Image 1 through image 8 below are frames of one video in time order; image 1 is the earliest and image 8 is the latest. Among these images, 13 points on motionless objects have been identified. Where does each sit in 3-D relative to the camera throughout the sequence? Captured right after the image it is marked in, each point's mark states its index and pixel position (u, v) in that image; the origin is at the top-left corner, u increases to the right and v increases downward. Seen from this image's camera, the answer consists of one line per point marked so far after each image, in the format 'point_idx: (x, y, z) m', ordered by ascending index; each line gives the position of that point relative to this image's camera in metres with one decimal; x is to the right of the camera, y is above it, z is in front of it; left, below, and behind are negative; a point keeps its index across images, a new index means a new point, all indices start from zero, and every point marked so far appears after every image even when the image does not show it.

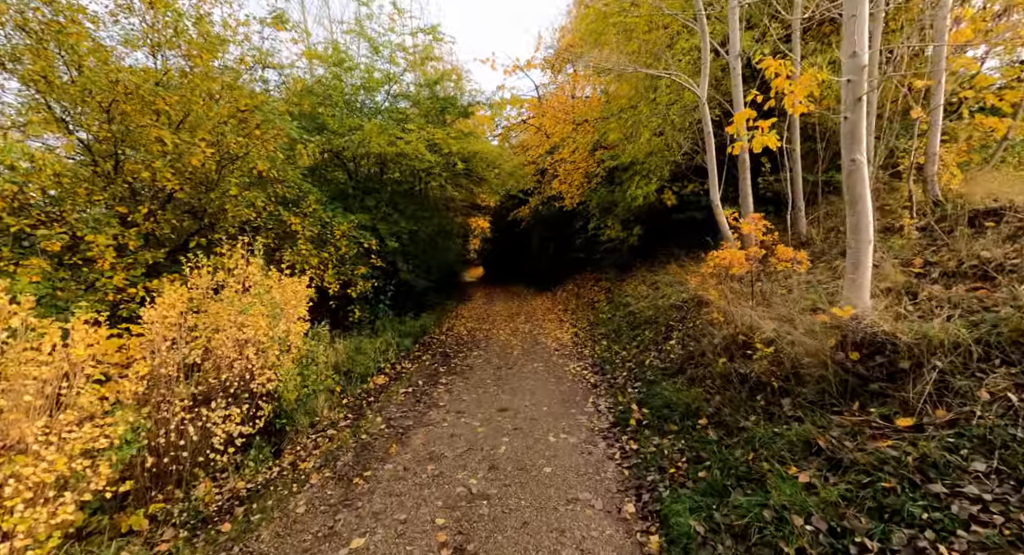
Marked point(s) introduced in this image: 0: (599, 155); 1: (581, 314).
0: (+3.1, +4.4, +17.8) m
1: (+2.1, -1.1, +14.7) m
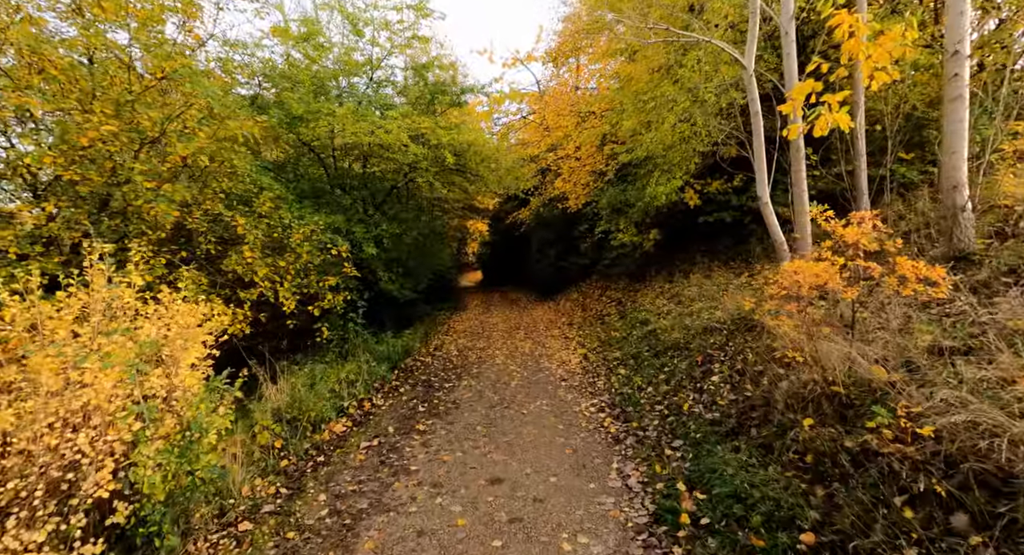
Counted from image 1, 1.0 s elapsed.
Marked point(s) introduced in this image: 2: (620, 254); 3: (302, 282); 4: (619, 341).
0: (+3.1, +4.1, +16.1) m
1: (+2.0, -1.4, +12.9) m
2: (+3.6, +0.7, +15.6) m
3: (-3.8, -0.1, +8.7) m
4: (+2.3, -1.3, +10.3) m
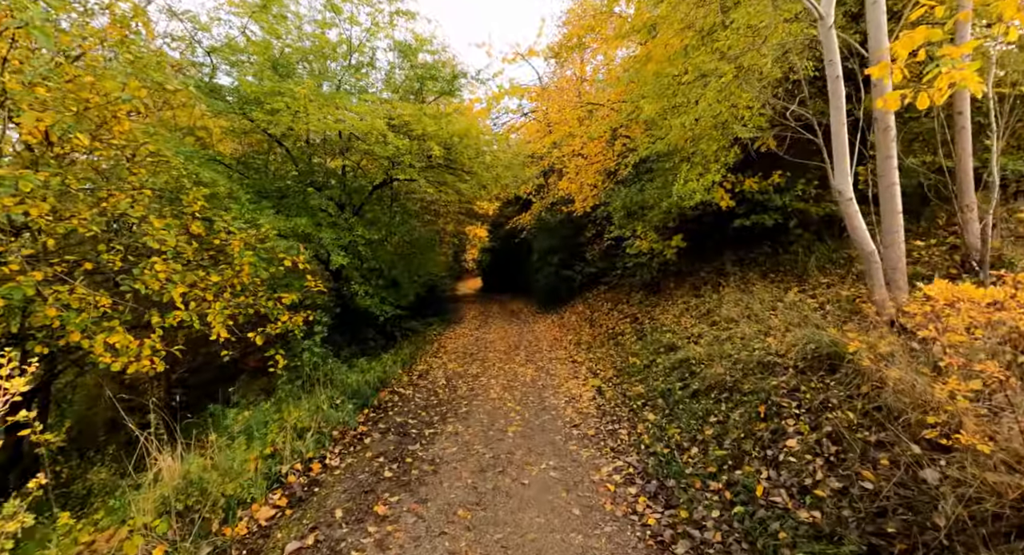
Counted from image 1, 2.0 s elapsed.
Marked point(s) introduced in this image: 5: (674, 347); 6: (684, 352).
0: (+3.0, +3.8, +14.3) m
1: (+2.0, -1.7, +11.1) m
2: (+3.5, +0.4, +13.8) m
3: (-3.8, -0.3, +7.0) m
4: (+2.2, -1.6, +8.5) m
5: (+2.9, -1.2, +8.7) m
6: (+2.8, -1.2, +8.0) m
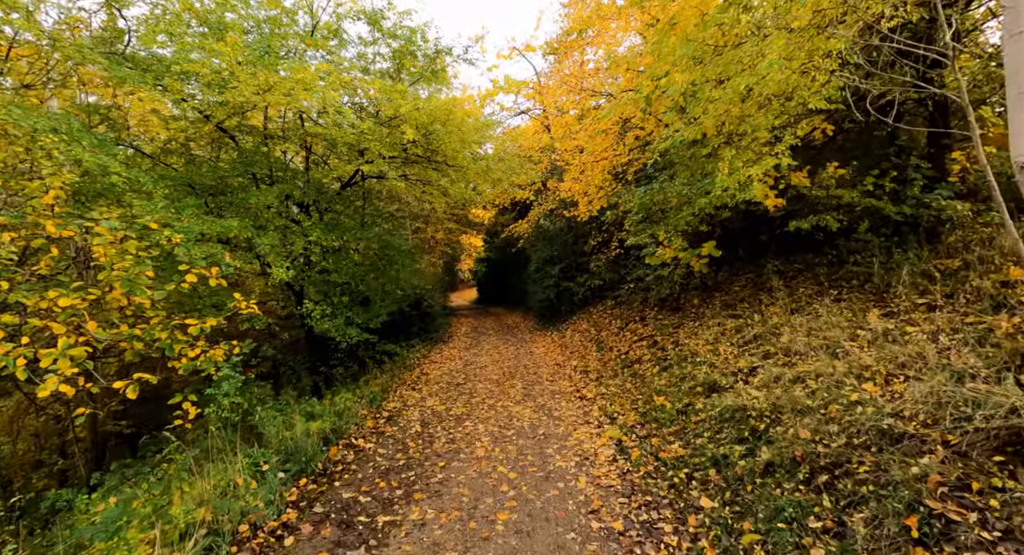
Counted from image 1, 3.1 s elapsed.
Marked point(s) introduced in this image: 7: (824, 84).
0: (+2.9, +3.4, +12.4) m
1: (+1.9, -2.0, +9.0) m
2: (+3.4, 0.0, +11.8) m
3: (-3.9, -0.6, +4.9) m
4: (+2.1, -1.9, +6.4) m
5: (+2.8, -1.5, +6.6) m
6: (+2.7, -1.4, +5.9) m
7: (+4.0, +2.5, +6.3) m
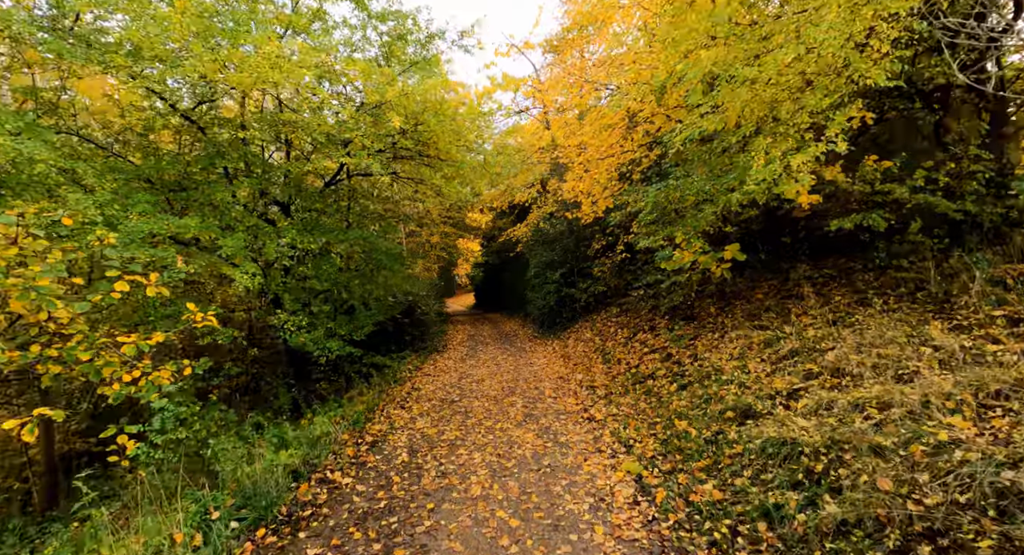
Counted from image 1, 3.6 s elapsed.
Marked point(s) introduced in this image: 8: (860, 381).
0: (+2.9, +3.3, +11.5) m
1: (+1.9, -2.1, +8.1) m
2: (+3.4, -0.1, +10.8) m
3: (-3.9, -0.6, +3.9) m
4: (+2.2, -1.9, +5.5) m
5: (+2.8, -1.6, +5.7) m
6: (+2.7, -1.5, +5.0) m
7: (+4.0, +2.4, +5.4) m
8: (+3.6, -1.1, +4.9) m
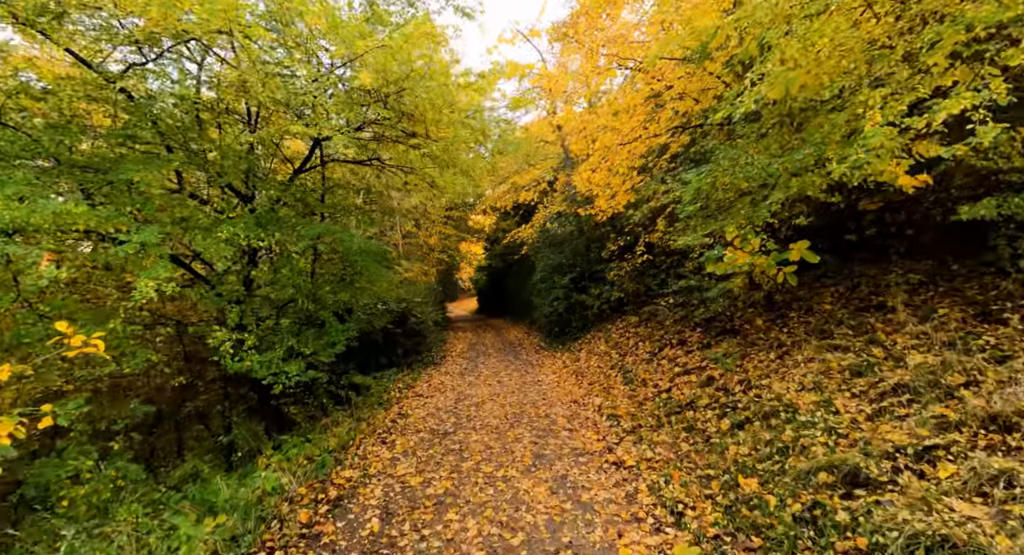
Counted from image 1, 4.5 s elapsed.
0: (+3.0, +3.2, +9.8) m
1: (+2.0, -2.2, +6.4) m
2: (+3.5, -0.2, +9.1) m
3: (-3.8, -0.7, +2.3) m
4: (+2.2, -2.0, +3.8) m
5: (+2.8, -1.6, +4.0) m
6: (+2.8, -1.6, +3.3) m
7: (+4.1, +2.3, +3.7) m
8: (+3.7, -1.1, +3.2) m
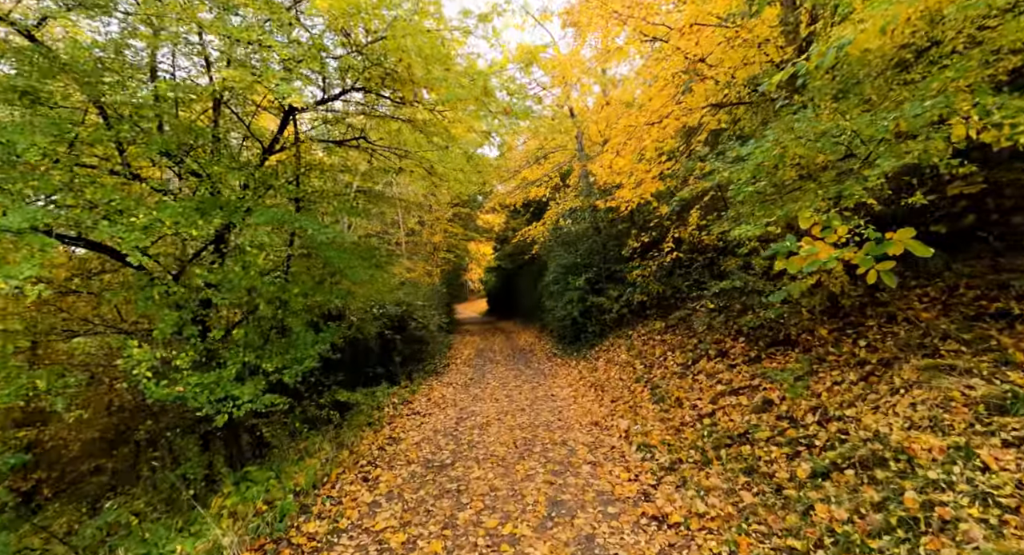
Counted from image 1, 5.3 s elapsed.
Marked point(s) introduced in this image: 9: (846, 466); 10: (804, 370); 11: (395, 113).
0: (+3.2, +3.2, +8.3) m
1: (+2.1, -2.2, +4.9) m
2: (+3.7, -0.2, +7.7) m
3: (-3.8, -0.7, +0.9) m
4: (+2.3, -2.0, +2.3) m
5: (+2.9, -1.6, +2.5) m
6: (+2.8, -1.6, +1.8) m
7: (+4.1, +2.4, +2.2) m
8: (+3.7, -1.1, +1.7) m
9: (+3.0, -1.7, +4.2) m
10: (+3.8, -1.2, +6.2) m
11: (-1.4, +2.3, +6.5) m
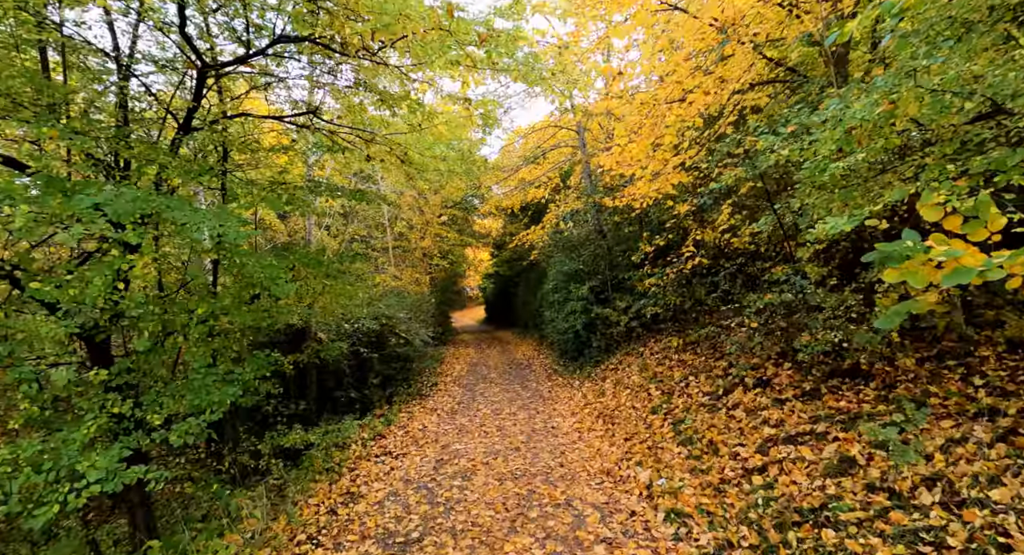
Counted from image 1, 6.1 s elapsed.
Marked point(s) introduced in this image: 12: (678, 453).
0: (+3.0, +3.0, +6.7) m
1: (+1.9, -2.3, +3.2) m
2: (+3.5, -0.4, +6.0) m
3: (-3.9, -0.7, -0.7) m
4: (+2.1, -2.1, +0.7) m
5: (+2.8, -1.7, +0.8) m
6: (+2.7, -1.6, +0.1) m
7: (+4.0, +2.3, +0.6) m
8: (+3.6, -1.2, +0.1) m
9: (+2.9, -1.8, +2.5) m
10: (+3.6, -1.3, +4.5) m
11: (-1.6, +2.2, +4.9) m
12: (+2.2, -2.3, +6.4) m
